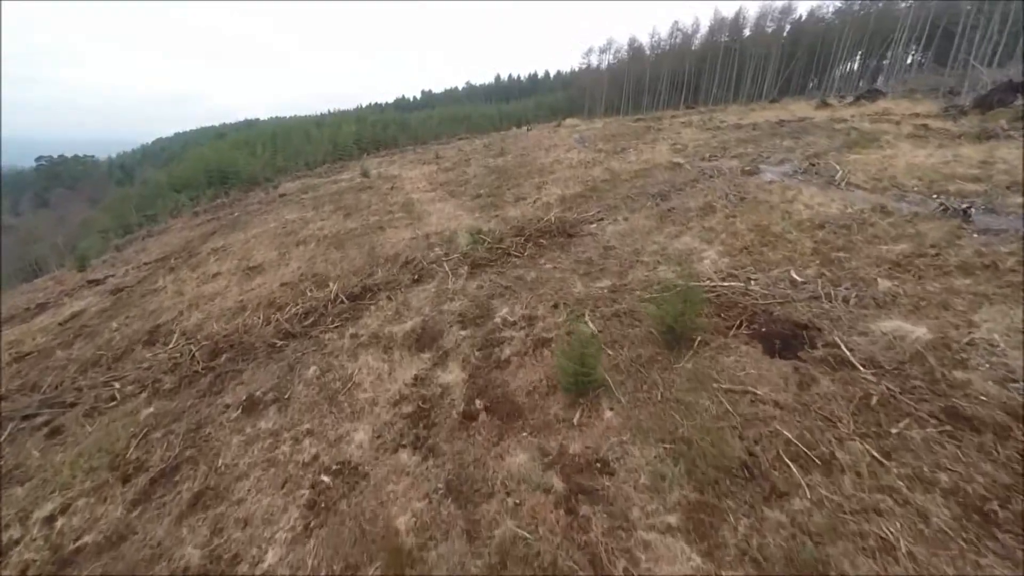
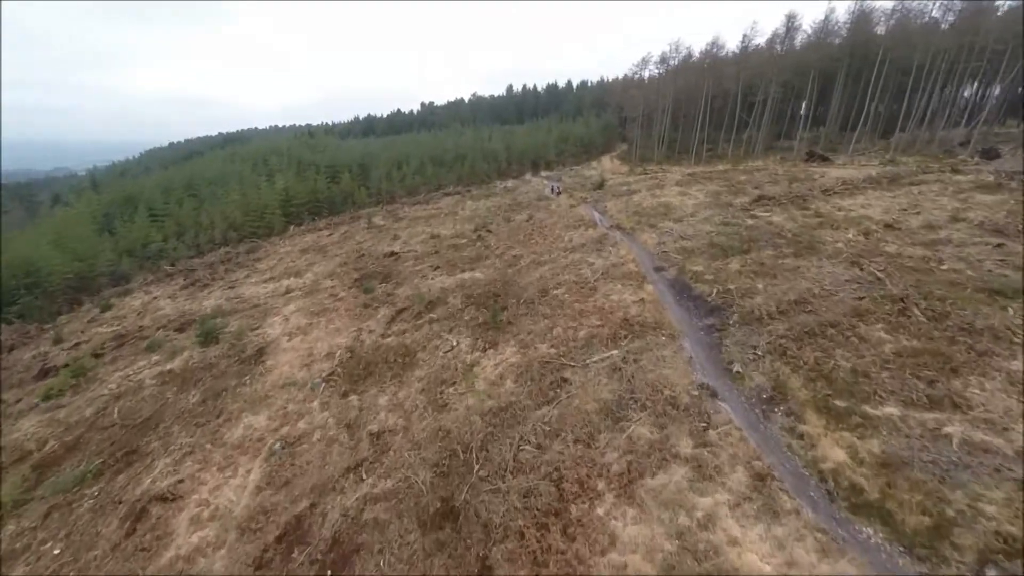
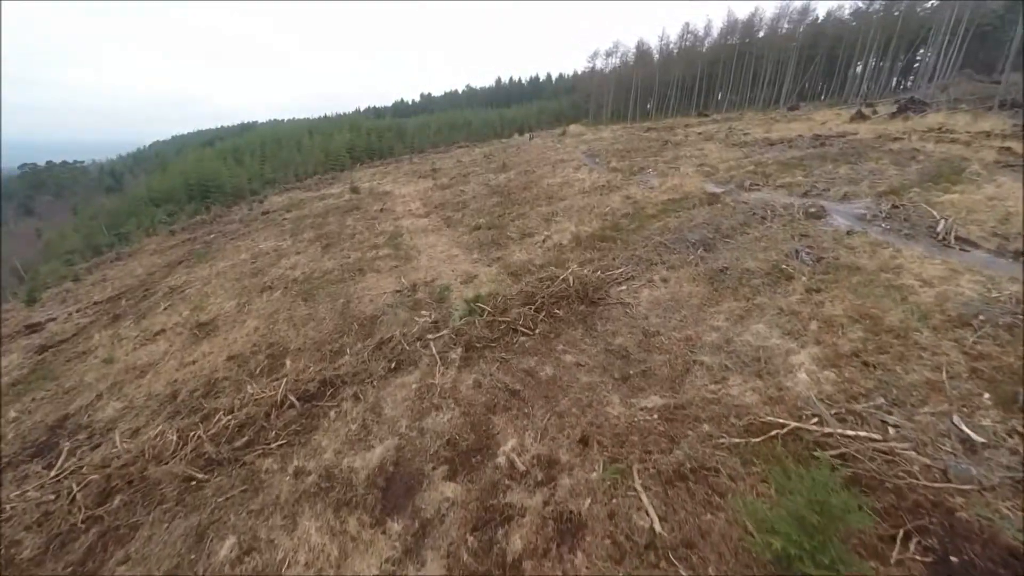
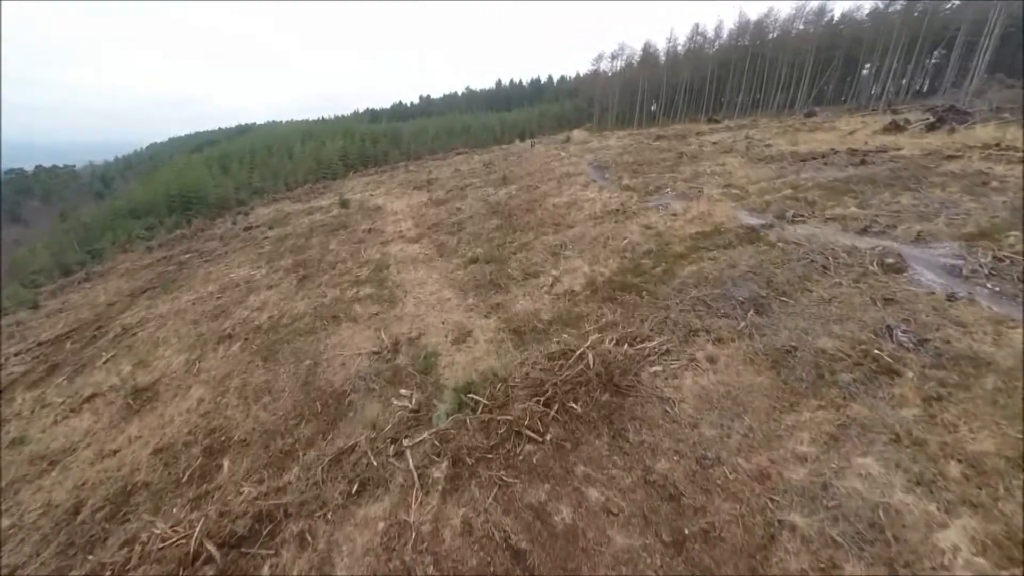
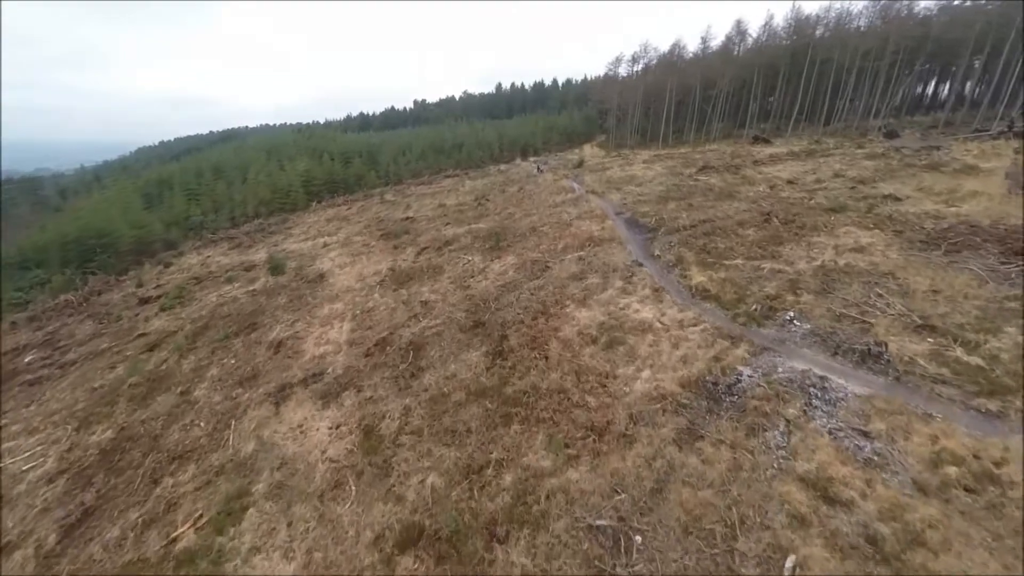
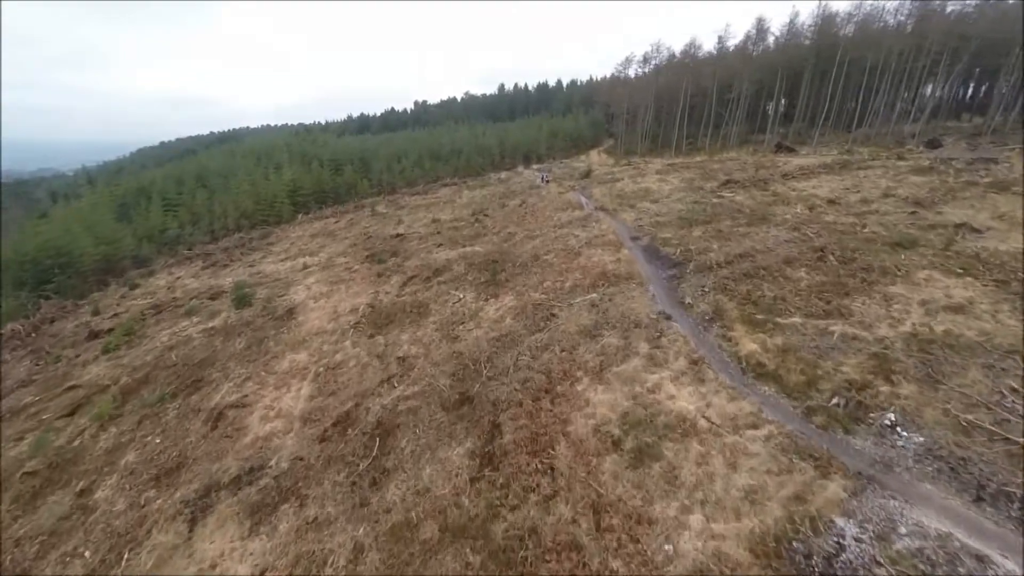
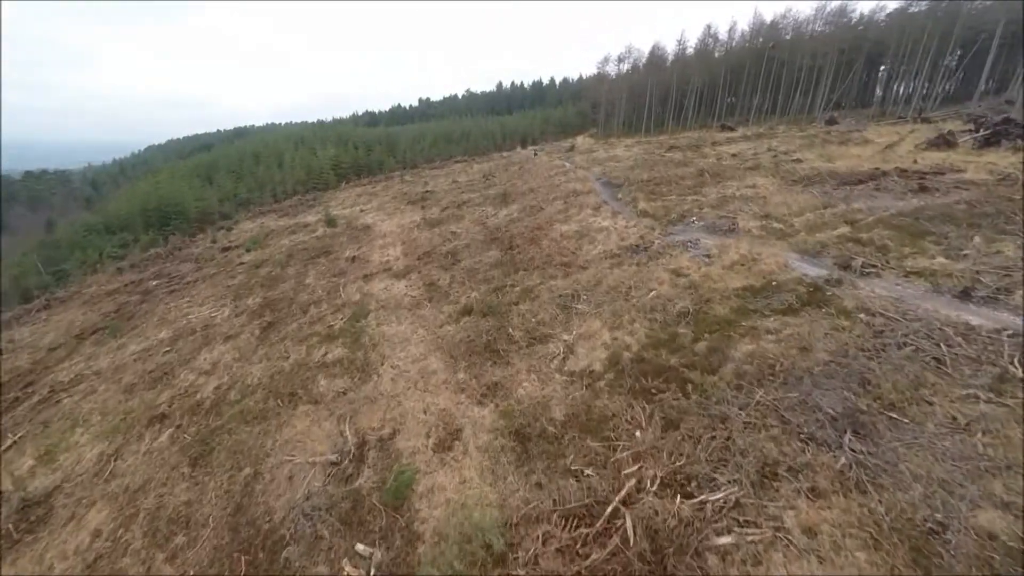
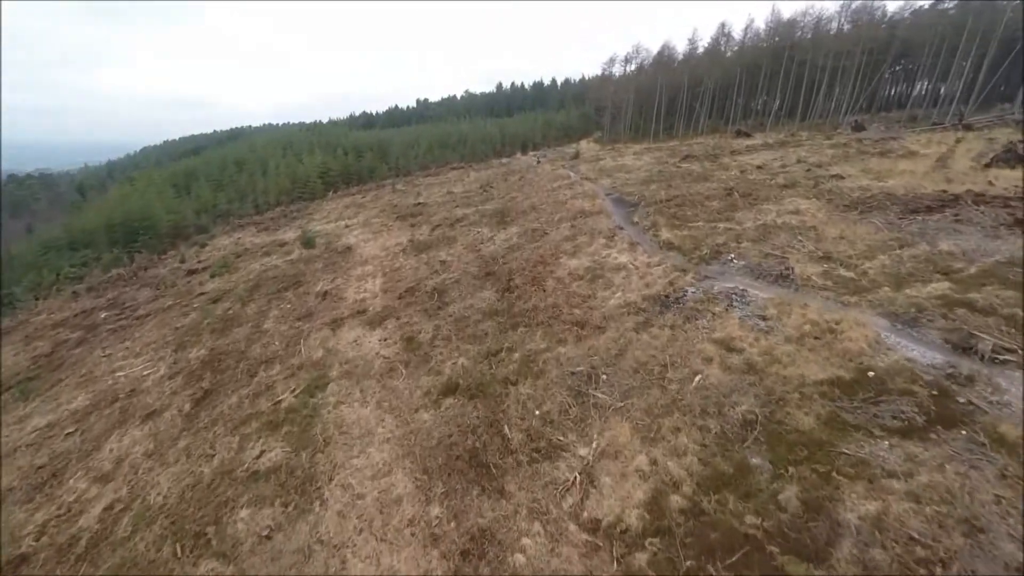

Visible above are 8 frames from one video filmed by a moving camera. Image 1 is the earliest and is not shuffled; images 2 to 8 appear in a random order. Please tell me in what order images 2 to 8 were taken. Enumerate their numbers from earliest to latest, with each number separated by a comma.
3, 4, 7, 8, 5, 6, 2
